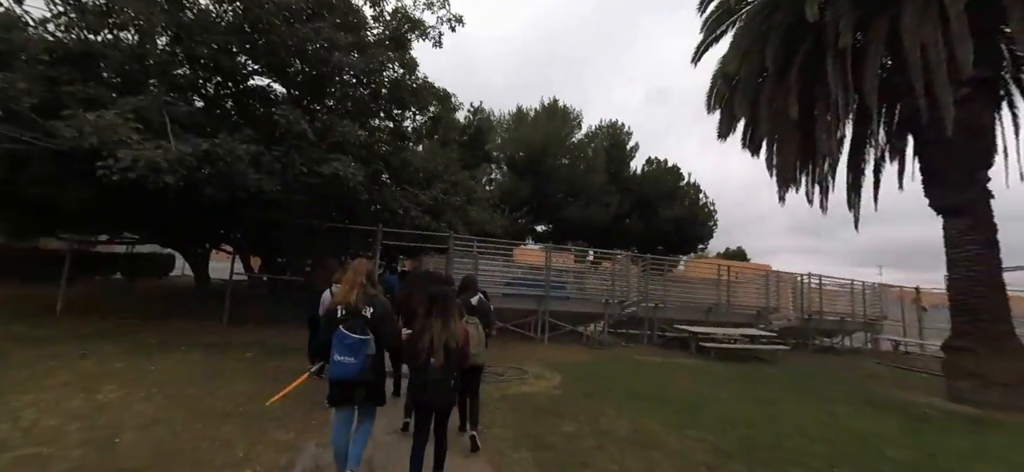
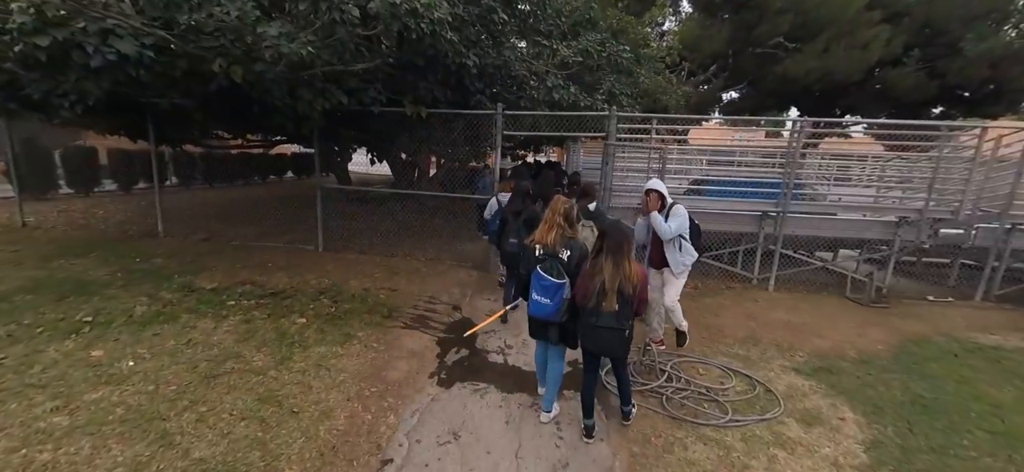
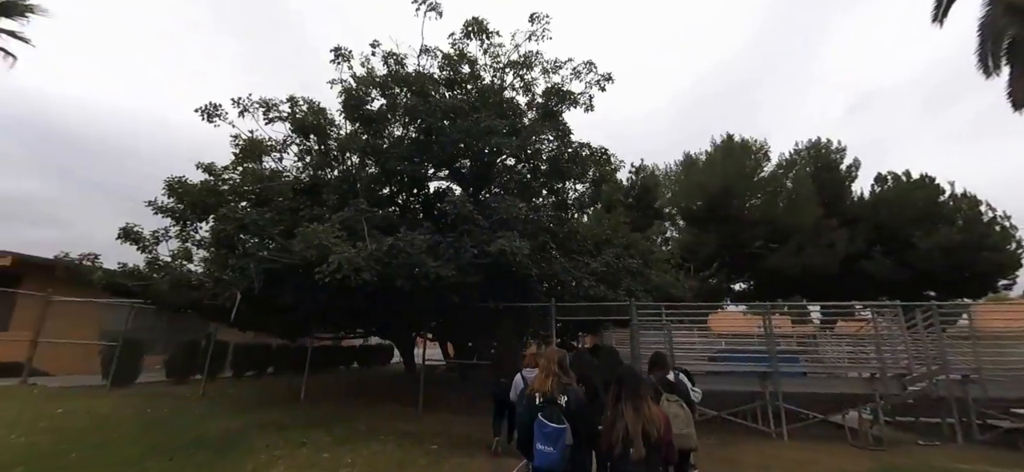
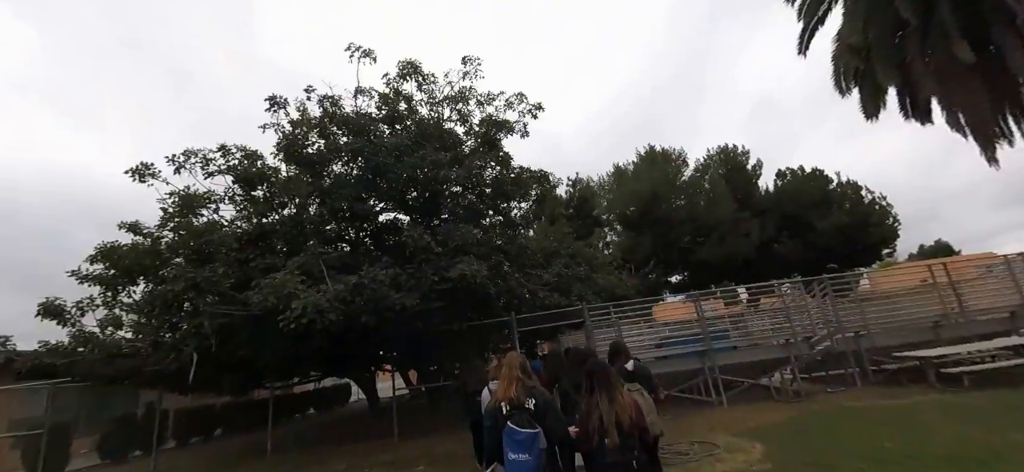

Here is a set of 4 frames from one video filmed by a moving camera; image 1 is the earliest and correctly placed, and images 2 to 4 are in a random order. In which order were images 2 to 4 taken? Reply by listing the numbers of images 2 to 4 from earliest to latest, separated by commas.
4, 3, 2
